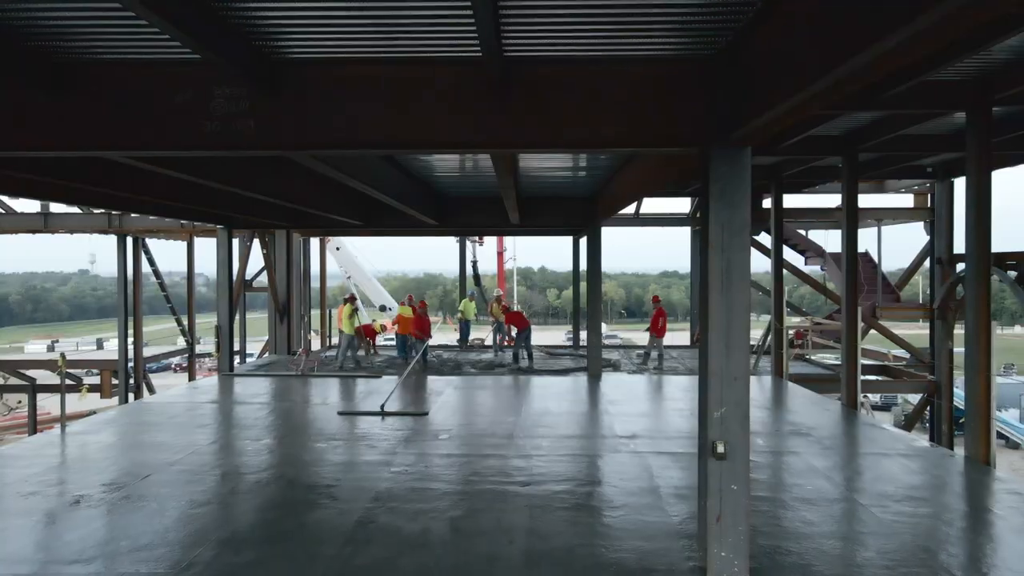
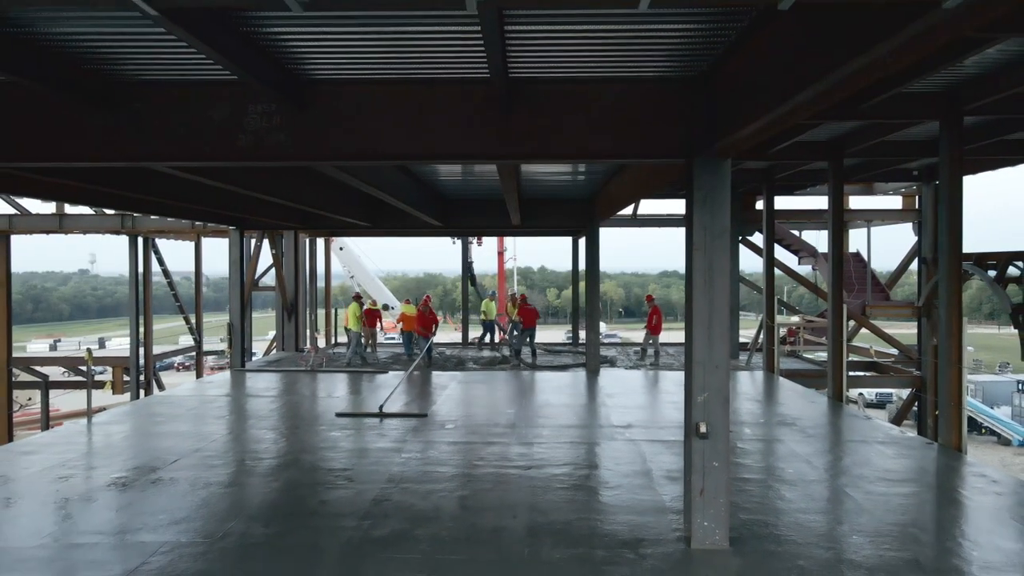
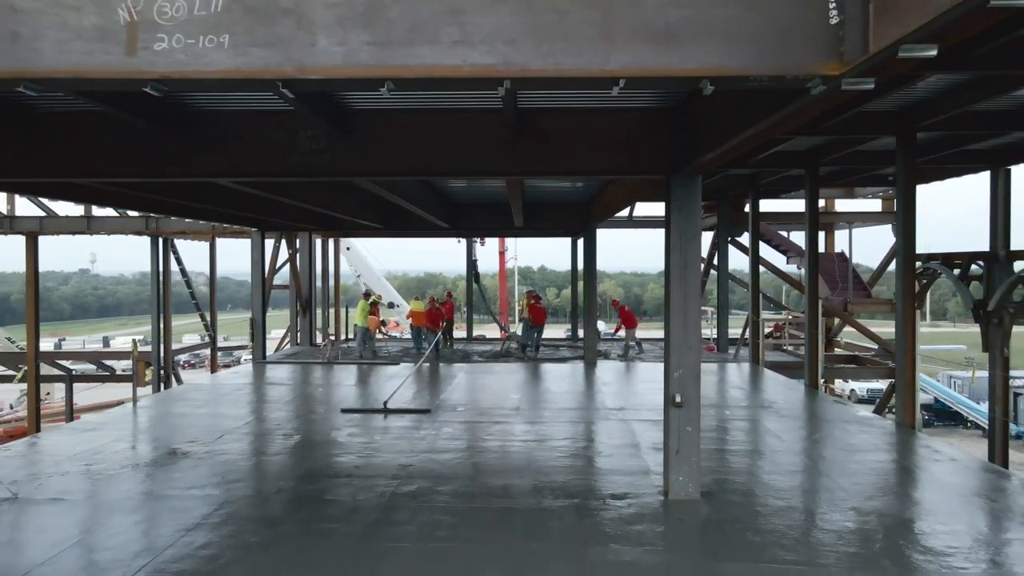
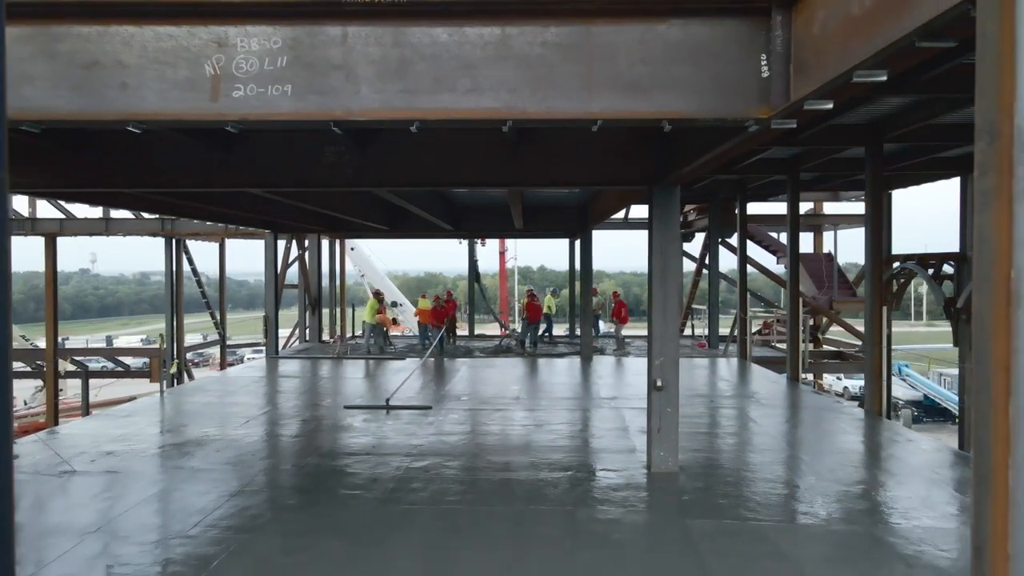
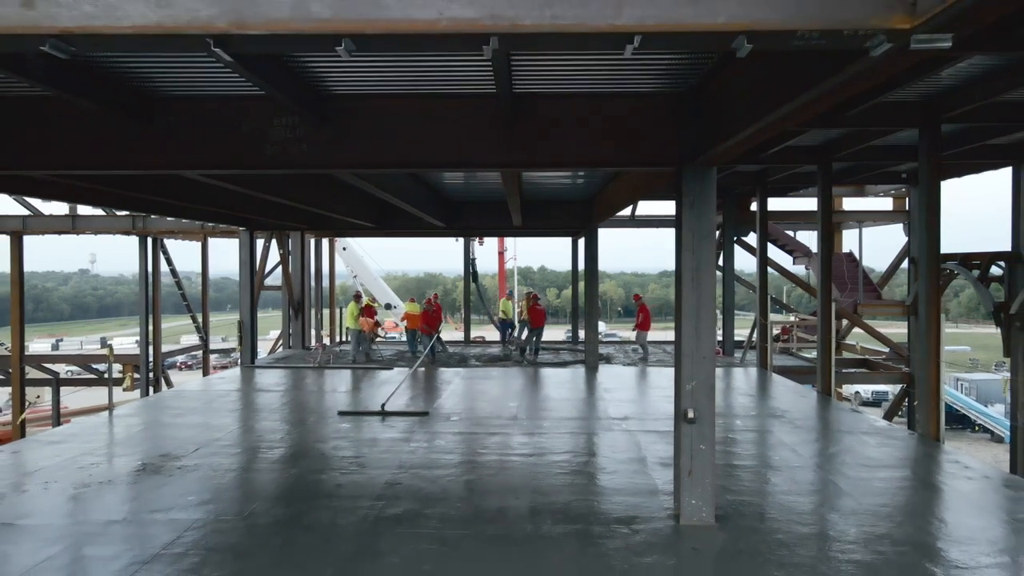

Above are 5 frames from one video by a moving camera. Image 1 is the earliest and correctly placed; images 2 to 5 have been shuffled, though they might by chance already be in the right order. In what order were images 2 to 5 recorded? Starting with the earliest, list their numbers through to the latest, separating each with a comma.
2, 5, 3, 4
